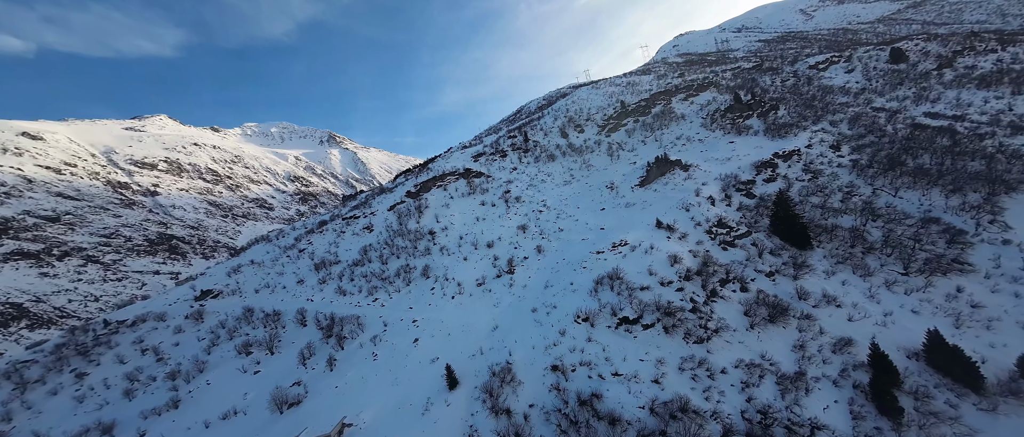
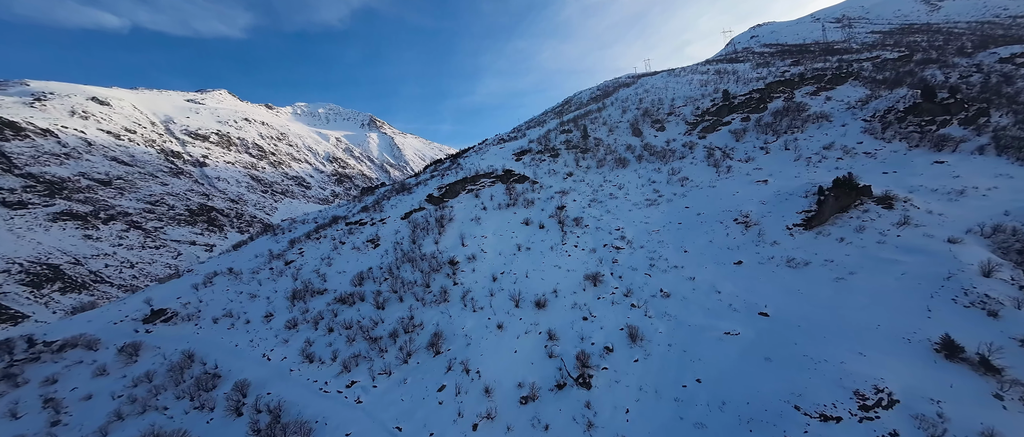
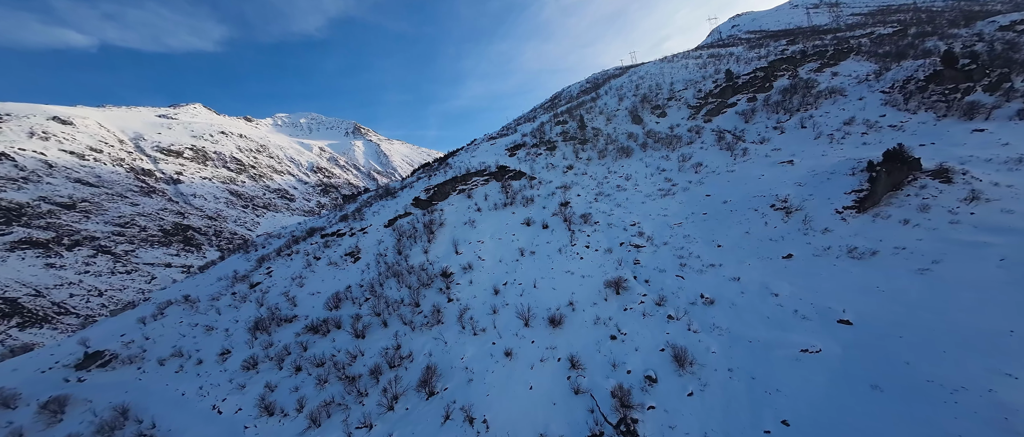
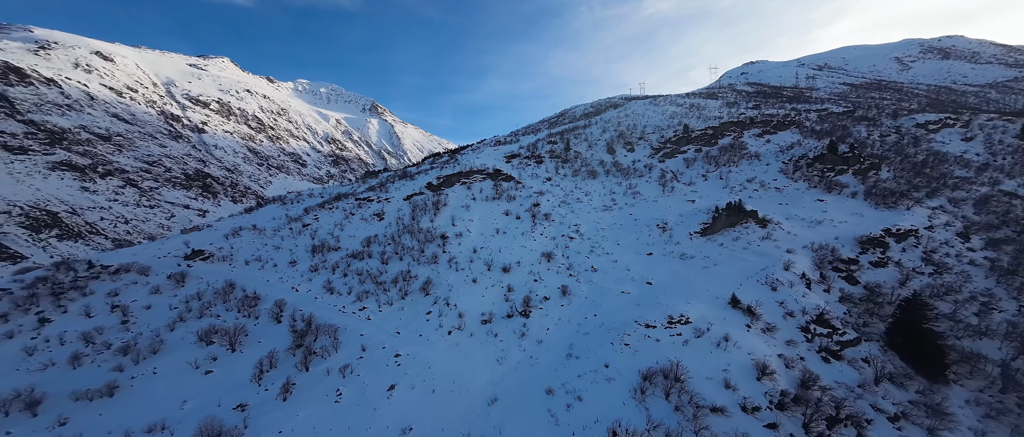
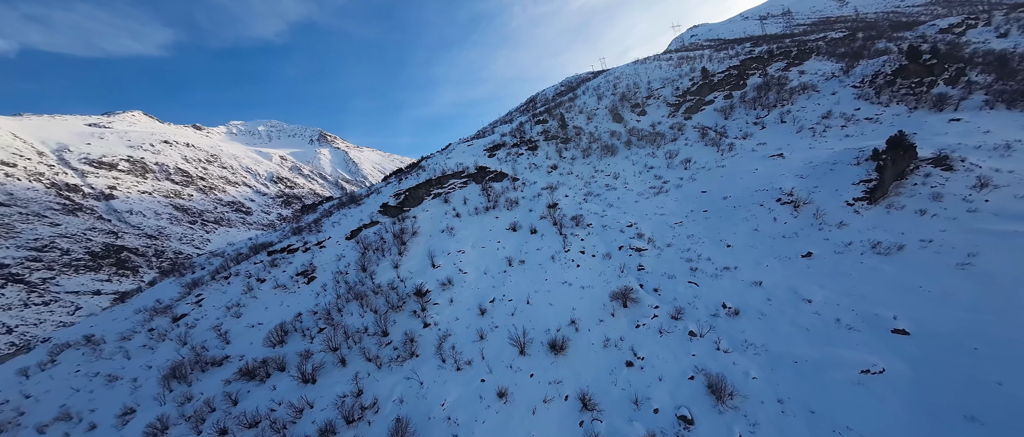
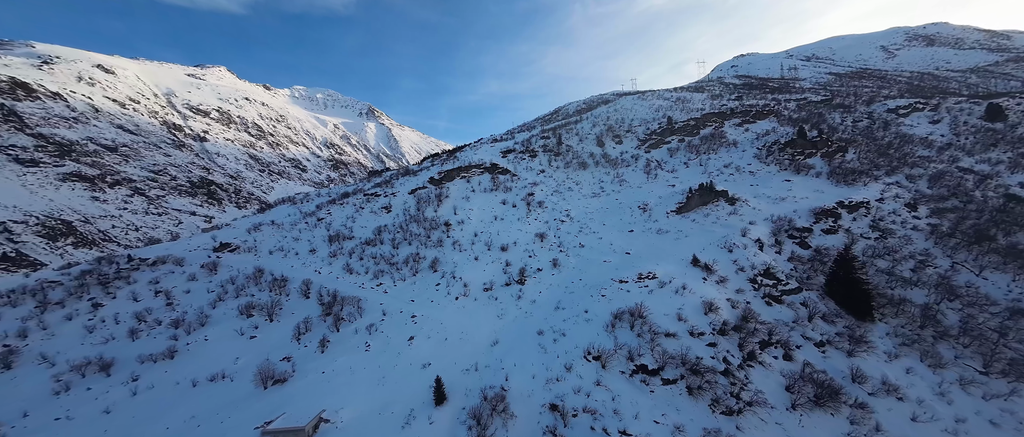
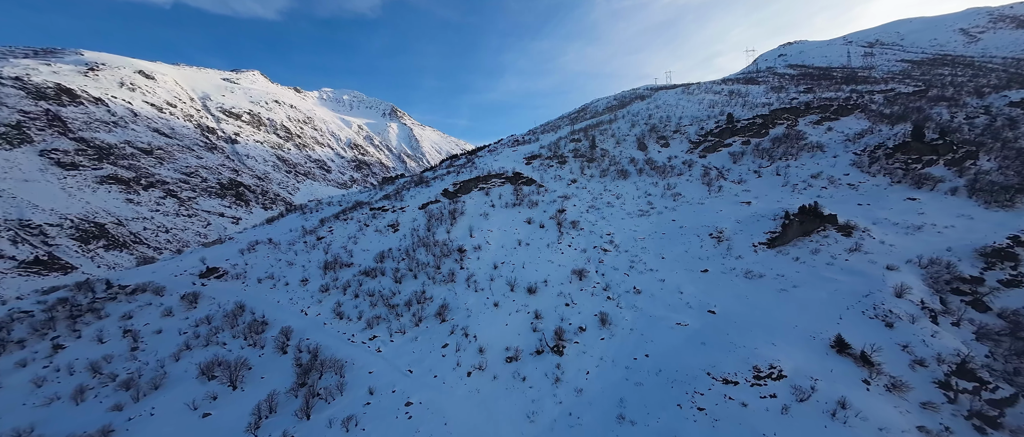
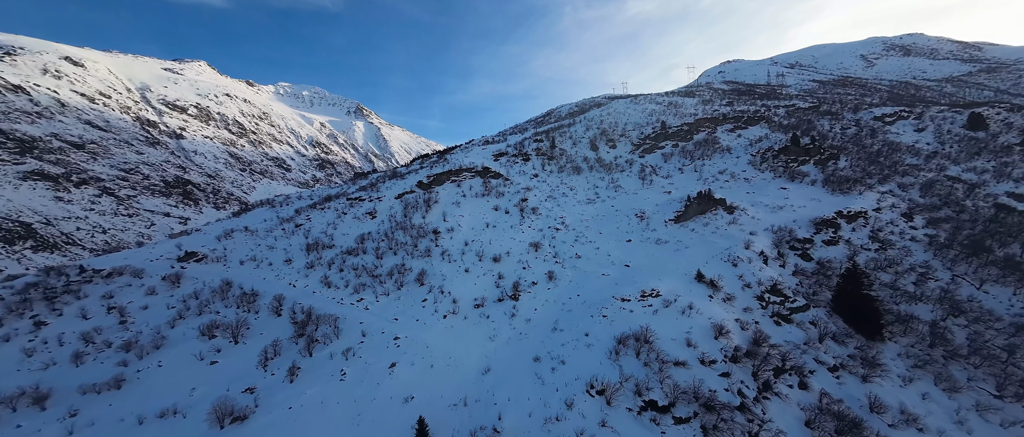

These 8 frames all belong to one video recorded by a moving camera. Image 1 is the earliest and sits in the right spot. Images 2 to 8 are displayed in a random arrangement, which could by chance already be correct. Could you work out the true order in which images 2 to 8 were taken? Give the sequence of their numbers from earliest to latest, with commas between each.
6, 8, 4, 7, 2, 3, 5
